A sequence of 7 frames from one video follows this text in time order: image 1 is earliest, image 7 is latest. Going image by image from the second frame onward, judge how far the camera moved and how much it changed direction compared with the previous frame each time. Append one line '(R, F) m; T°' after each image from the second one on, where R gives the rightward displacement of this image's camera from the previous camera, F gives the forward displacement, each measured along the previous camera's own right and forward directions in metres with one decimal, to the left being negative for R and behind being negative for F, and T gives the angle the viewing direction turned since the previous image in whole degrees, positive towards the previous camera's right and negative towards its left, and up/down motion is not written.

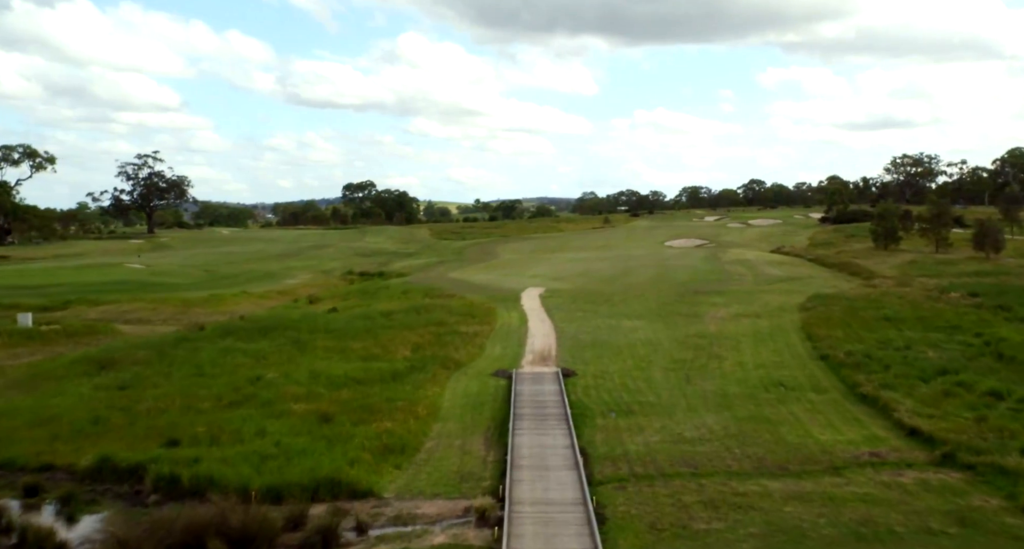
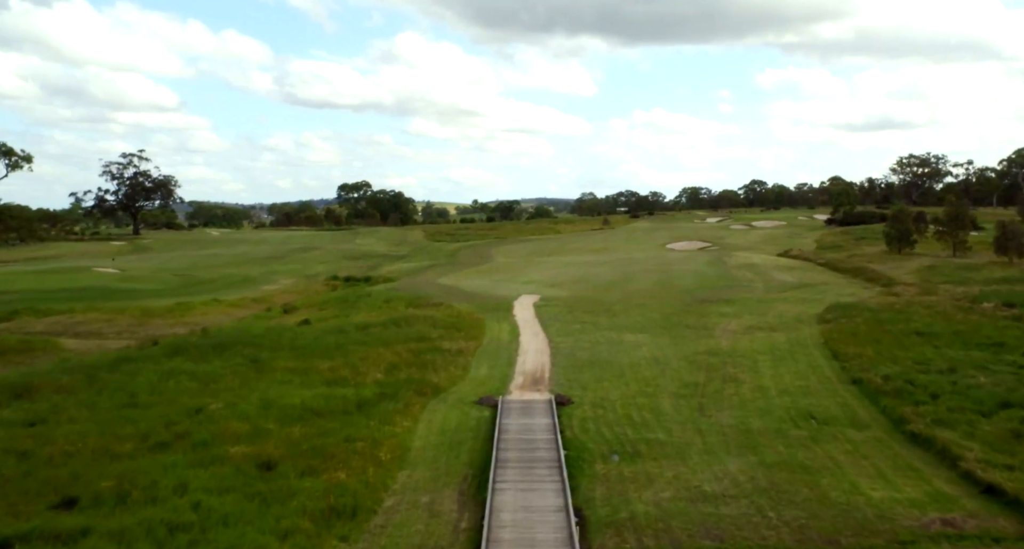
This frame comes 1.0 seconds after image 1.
(+0.3, +3.4) m; 0°
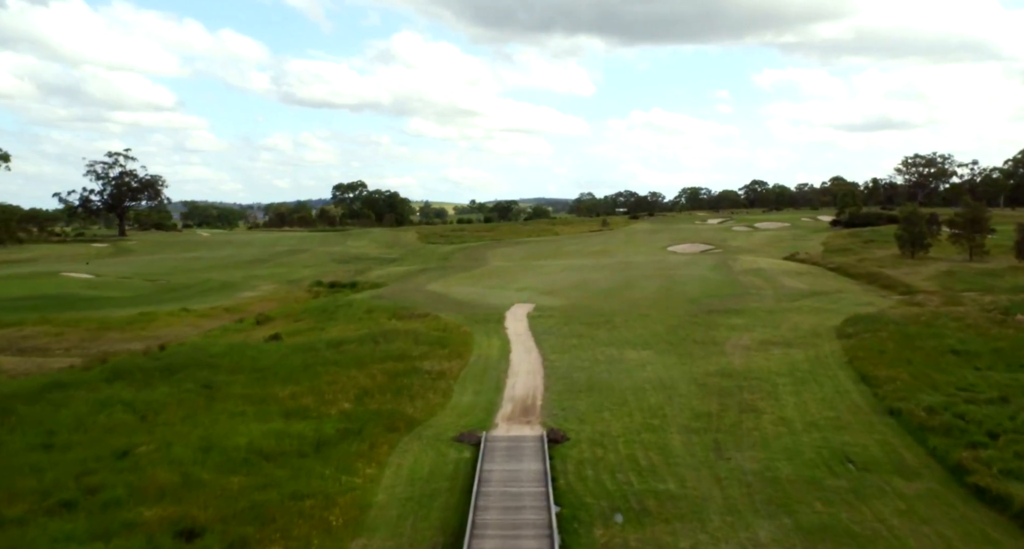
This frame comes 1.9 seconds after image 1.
(+0.3, +3.0) m; 0°
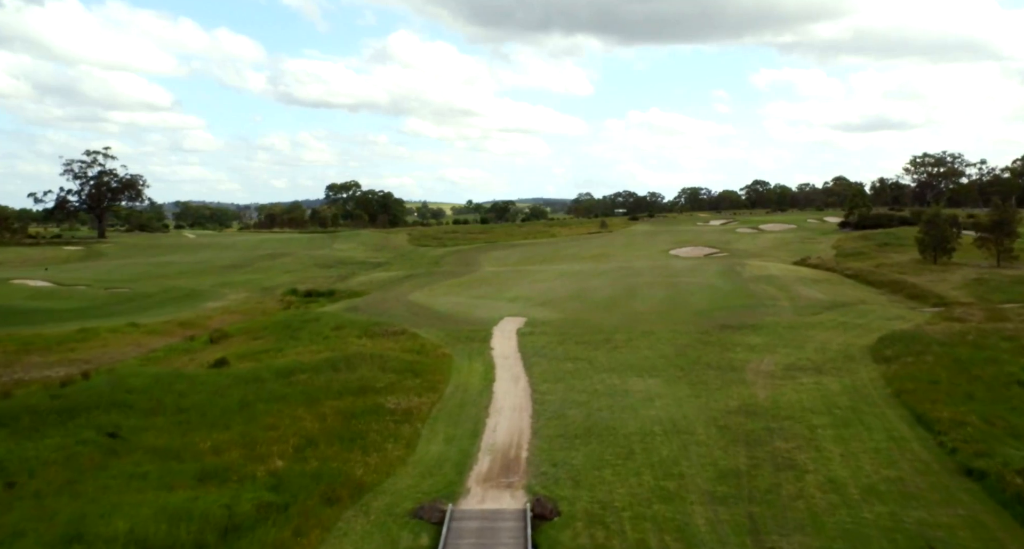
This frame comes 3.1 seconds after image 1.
(+0.4, +4.3) m; 0°
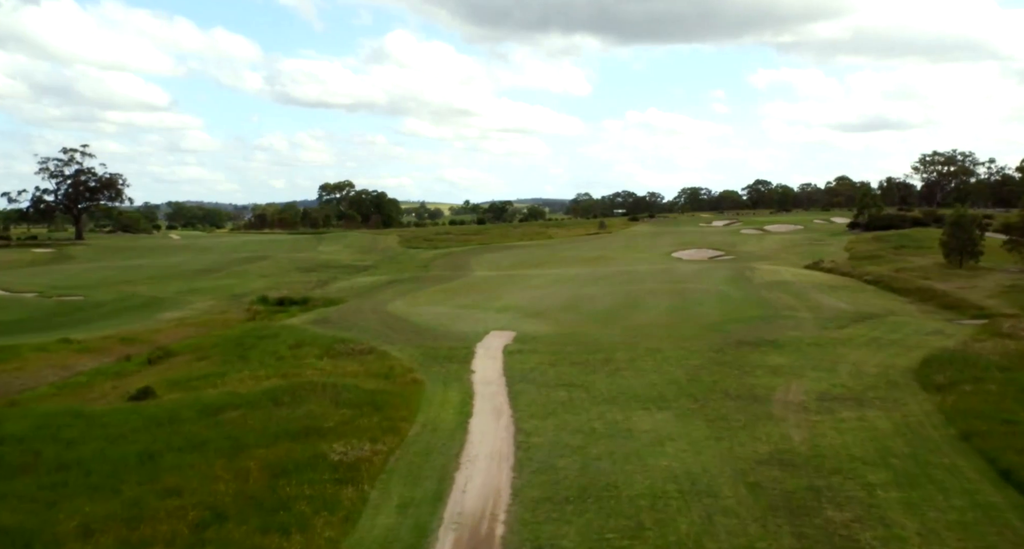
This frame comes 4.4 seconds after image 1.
(+0.4, +4.3) m; 0°
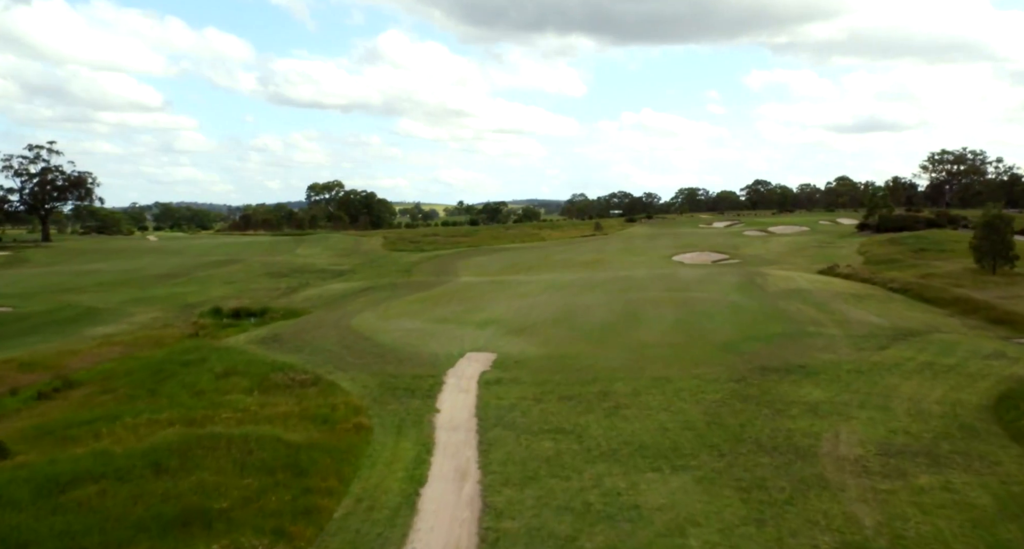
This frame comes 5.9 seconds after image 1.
(+0.5, +5.2) m; 0°
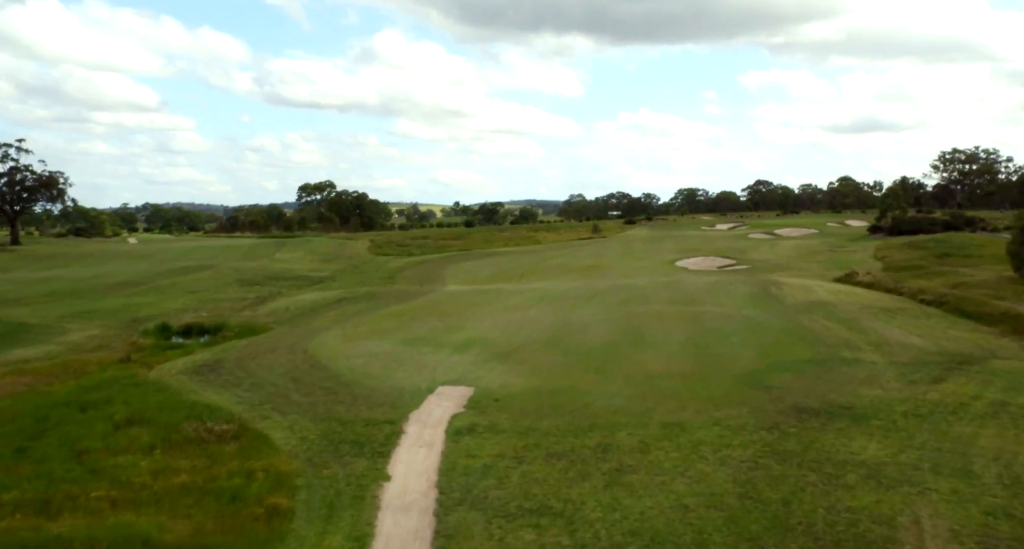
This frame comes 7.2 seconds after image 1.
(+0.5, +4.8) m; 0°
